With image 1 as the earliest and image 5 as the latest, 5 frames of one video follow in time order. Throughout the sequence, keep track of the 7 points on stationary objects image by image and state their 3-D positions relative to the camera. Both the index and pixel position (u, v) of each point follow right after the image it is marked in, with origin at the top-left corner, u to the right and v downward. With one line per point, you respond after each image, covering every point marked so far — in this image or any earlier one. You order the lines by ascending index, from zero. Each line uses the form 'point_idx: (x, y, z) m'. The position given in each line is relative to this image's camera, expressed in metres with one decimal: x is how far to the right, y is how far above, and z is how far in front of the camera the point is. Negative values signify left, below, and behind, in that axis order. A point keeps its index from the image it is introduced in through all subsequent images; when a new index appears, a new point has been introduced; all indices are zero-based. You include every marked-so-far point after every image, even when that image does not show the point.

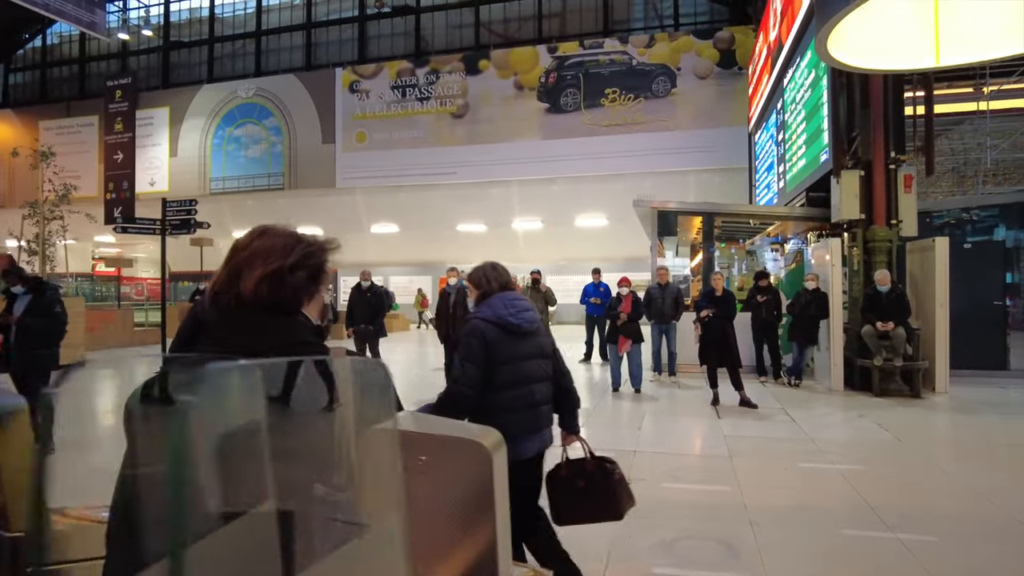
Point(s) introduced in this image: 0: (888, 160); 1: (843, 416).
0: (+4.3, +1.5, +7.7) m
1: (+3.0, -1.2, +6.1) m
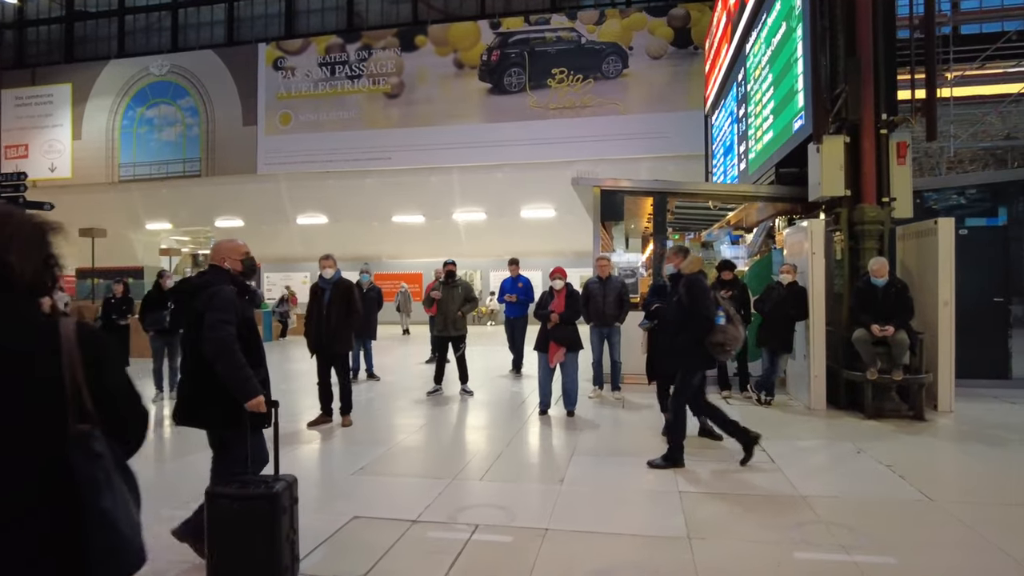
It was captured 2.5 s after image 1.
0: (+3.4, +1.5, +6.2) m
1: (+2.2, -1.1, +4.6) m
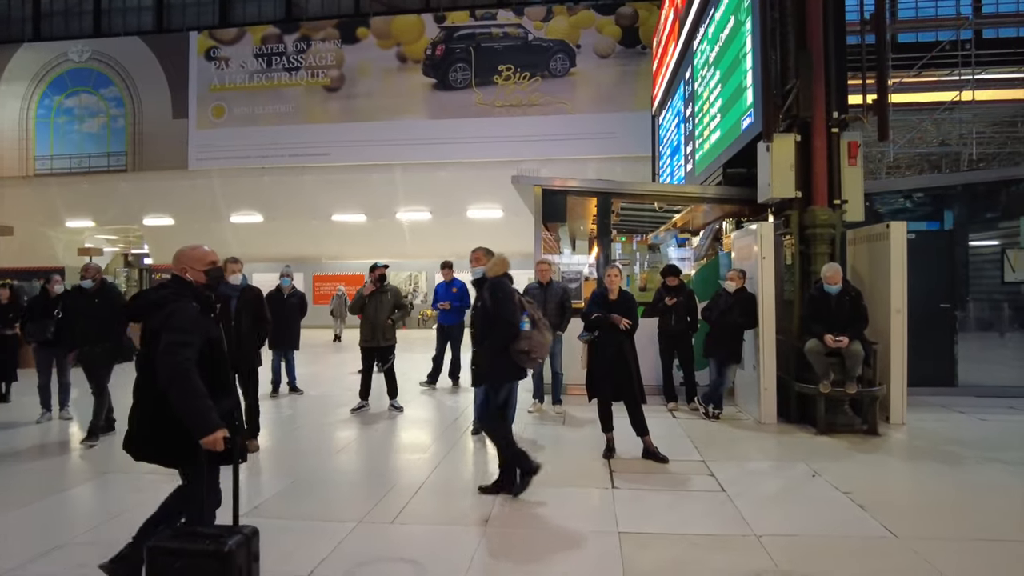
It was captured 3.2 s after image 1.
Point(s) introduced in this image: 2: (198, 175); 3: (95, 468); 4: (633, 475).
0: (+2.8, +1.5, +5.9) m
1: (+1.7, -1.2, +4.2) m
2: (-9.1, +3.2, +19.1) m
3: (-3.2, -1.4, +5.0) m
4: (+0.8, -1.2, +4.3) m
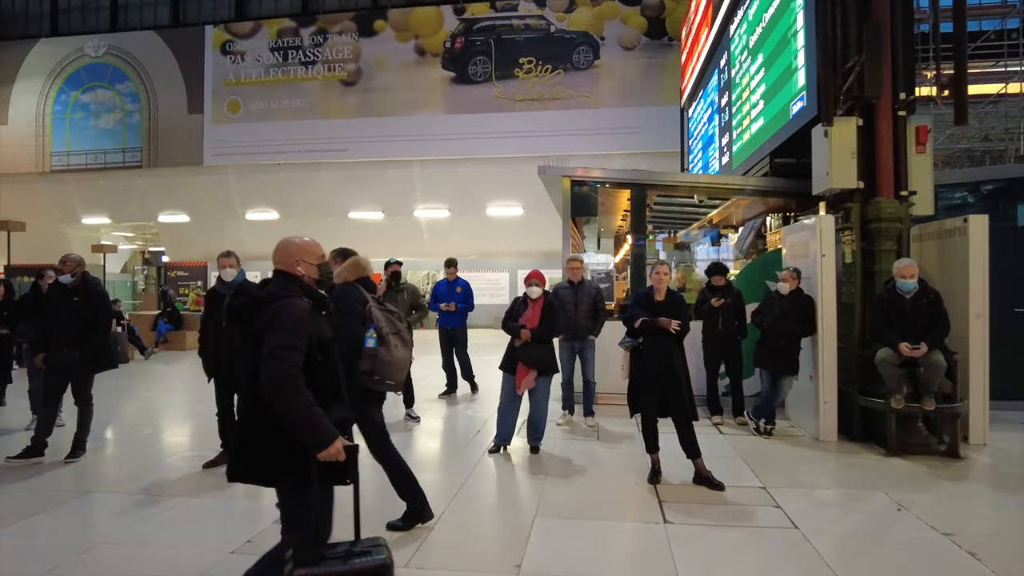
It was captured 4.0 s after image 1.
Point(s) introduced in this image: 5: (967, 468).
0: (+3.1, +1.5, +5.3) m
1: (+1.9, -1.2, +3.6) m
2: (-8.5, +3.3, +18.8) m
3: (-3.0, -1.4, +4.6) m
4: (+1.0, -1.2, +3.7) m
5: (+3.0, -1.2, +4.4) m
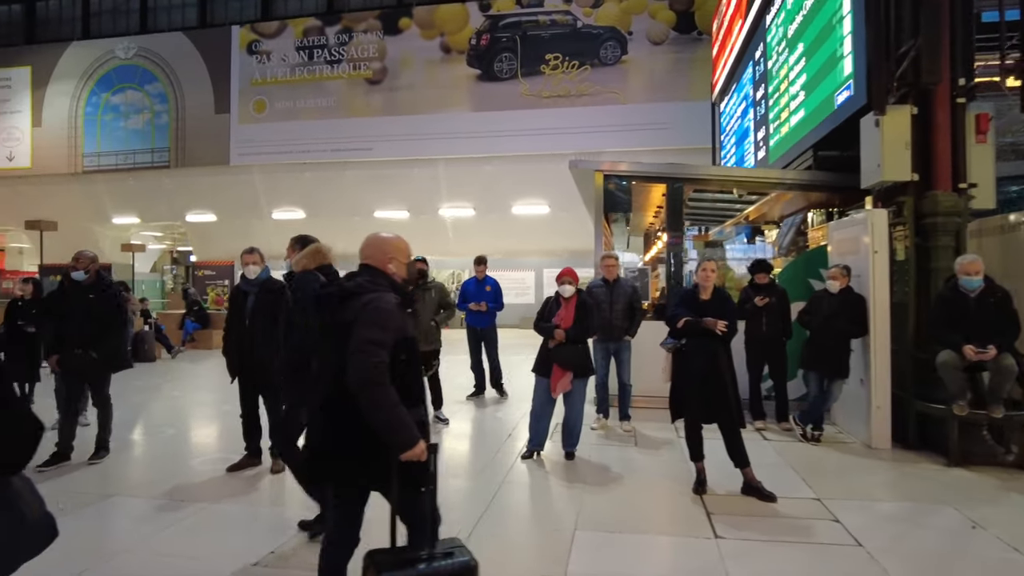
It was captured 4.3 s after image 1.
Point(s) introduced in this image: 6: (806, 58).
0: (+3.3, +1.5, +5.0) m
1: (+2.1, -1.2, +3.4) m
2: (-7.8, +3.3, +18.9) m
3: (-2.8, -1.3, +4.5) m
4: (+1.2, -1.2, +3.4) m
5: (+3.2, -1.2, +4.1) m
6: (+3.2, +2.5, +7.1) m
